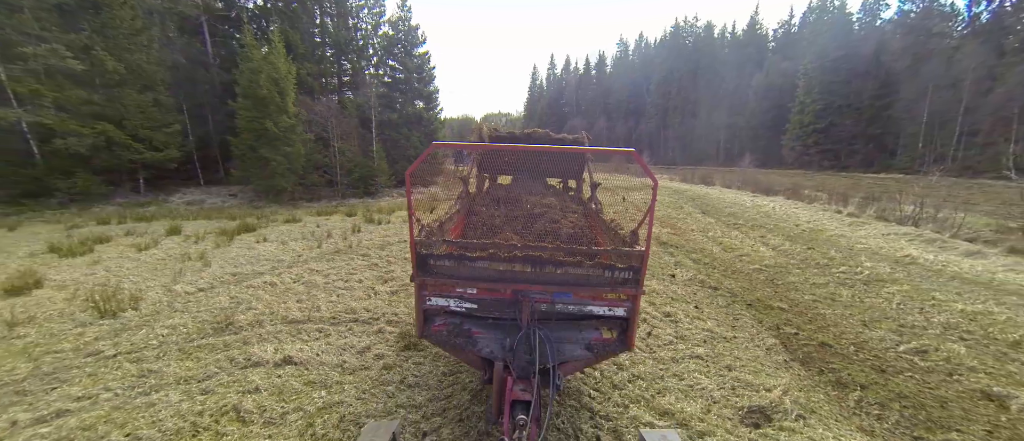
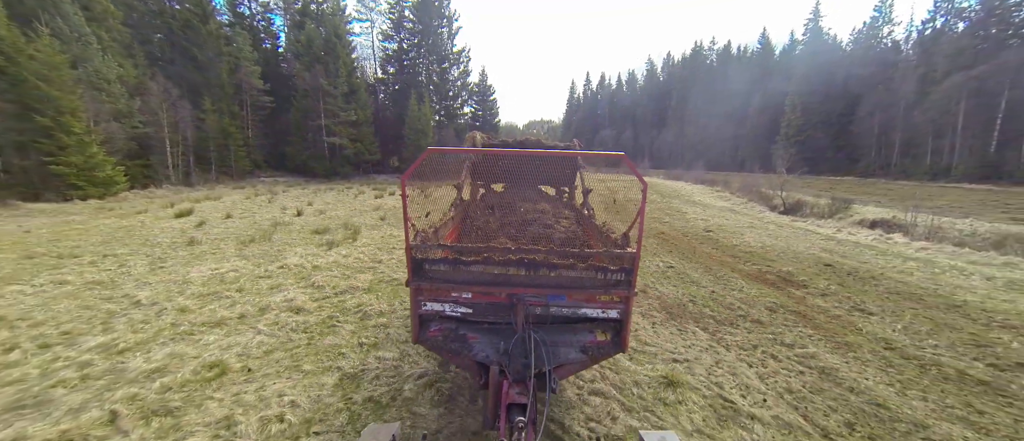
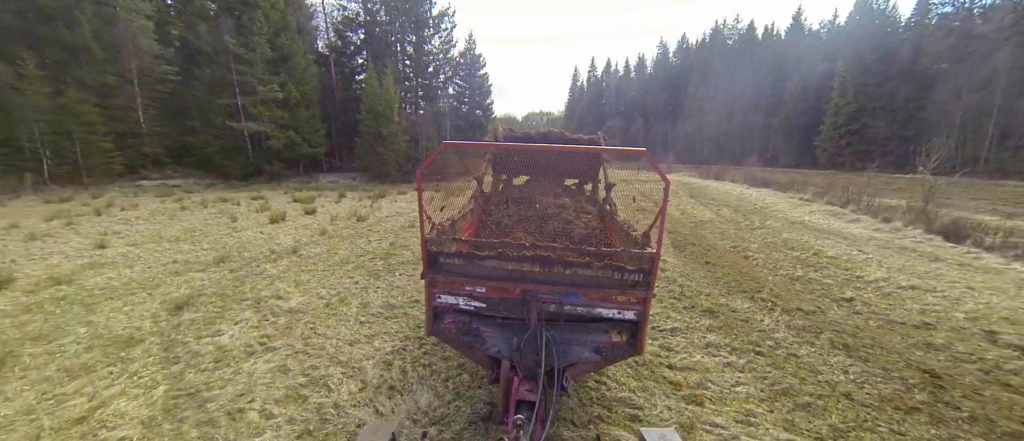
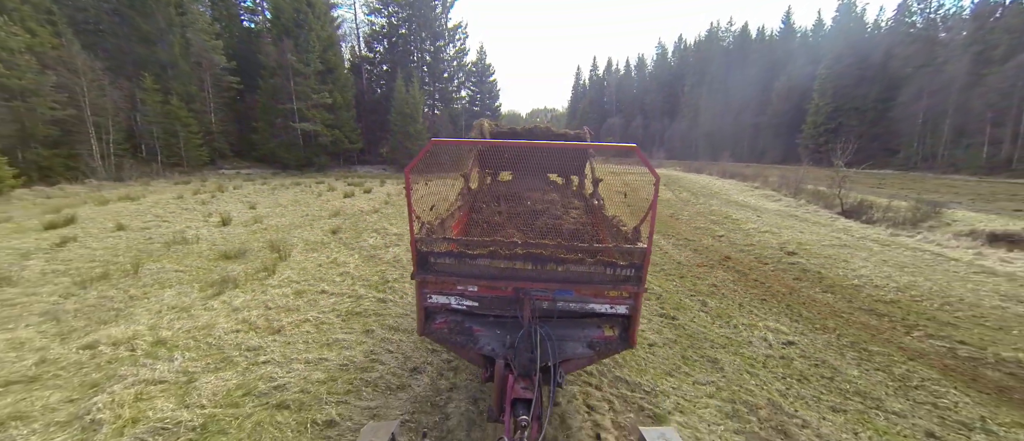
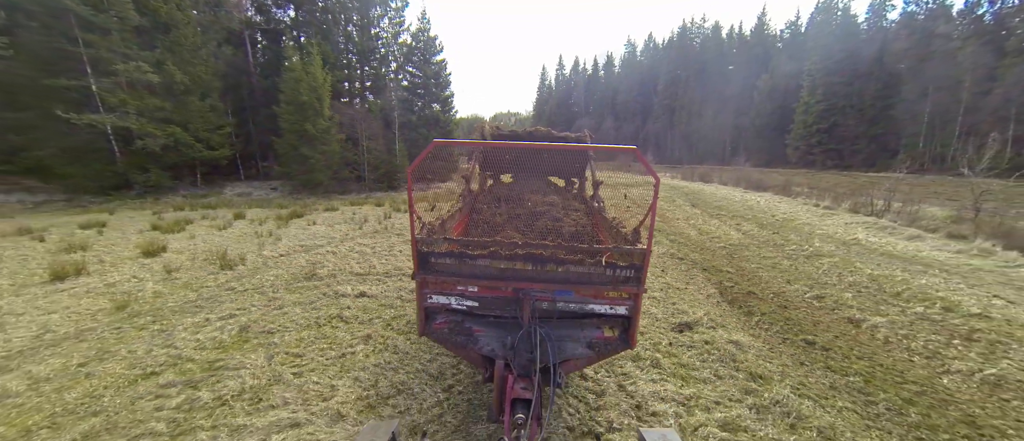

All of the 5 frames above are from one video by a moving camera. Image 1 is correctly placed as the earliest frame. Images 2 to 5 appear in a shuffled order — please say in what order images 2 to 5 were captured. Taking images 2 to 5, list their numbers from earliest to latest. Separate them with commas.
5, 3, 4, 2
